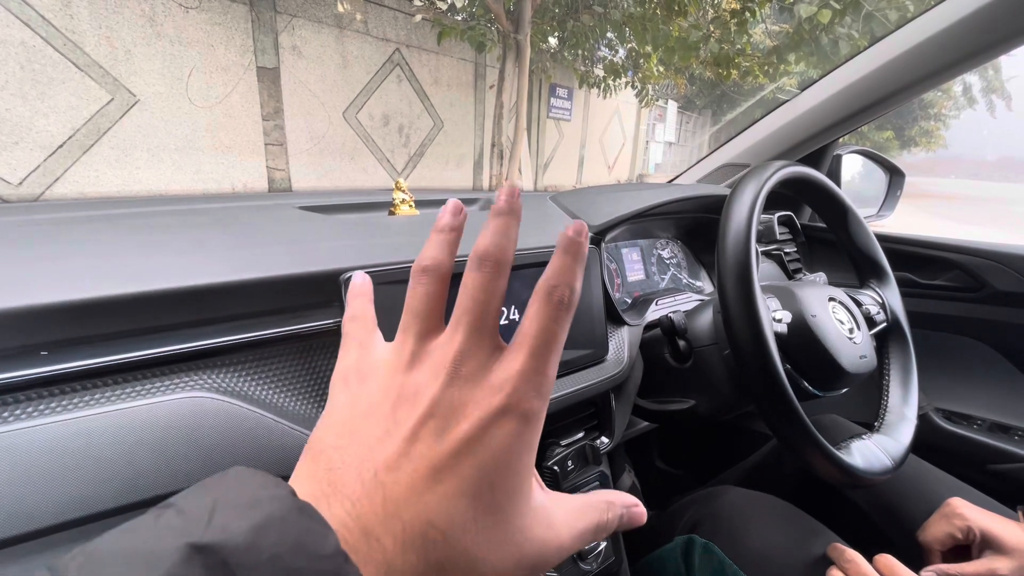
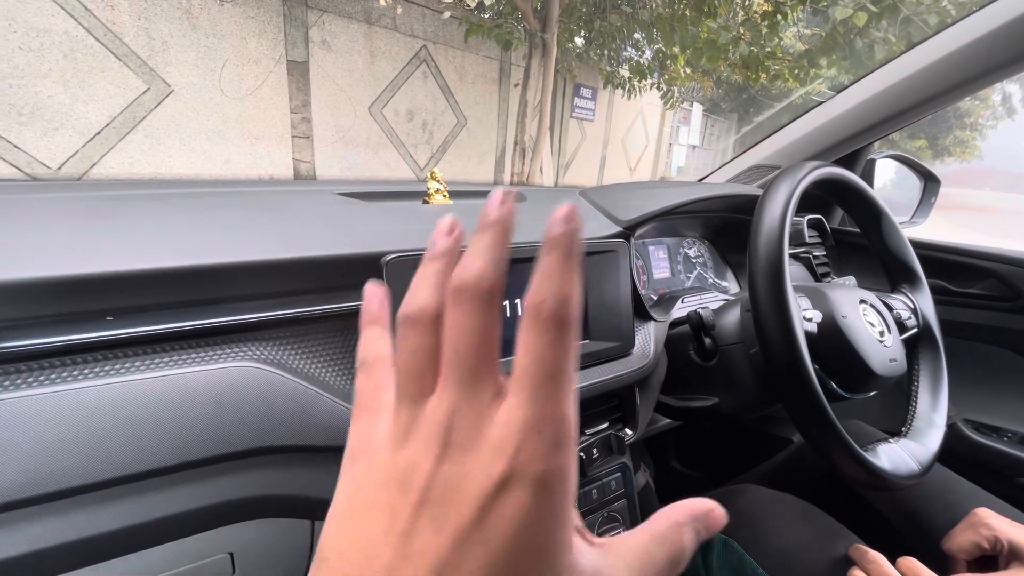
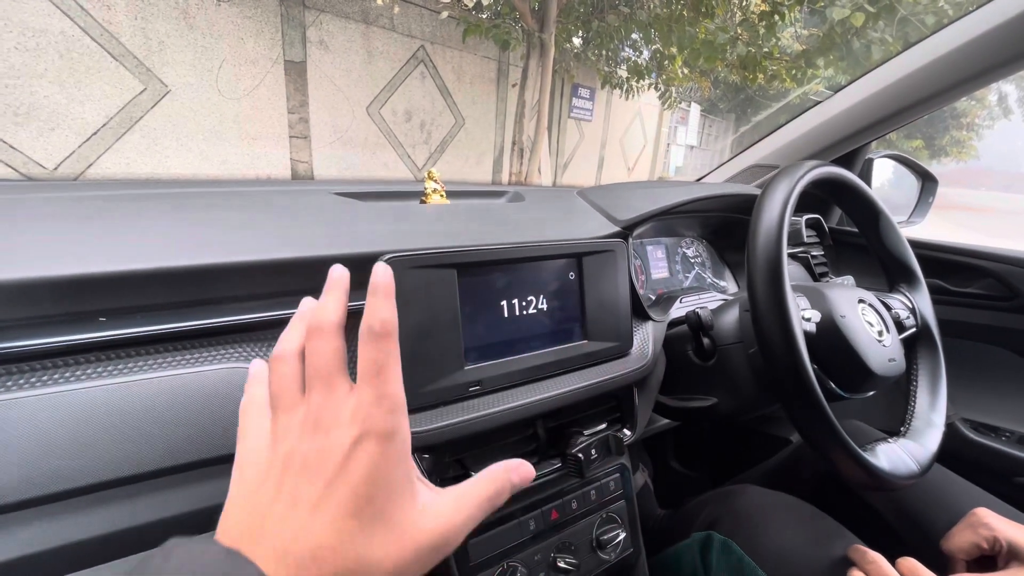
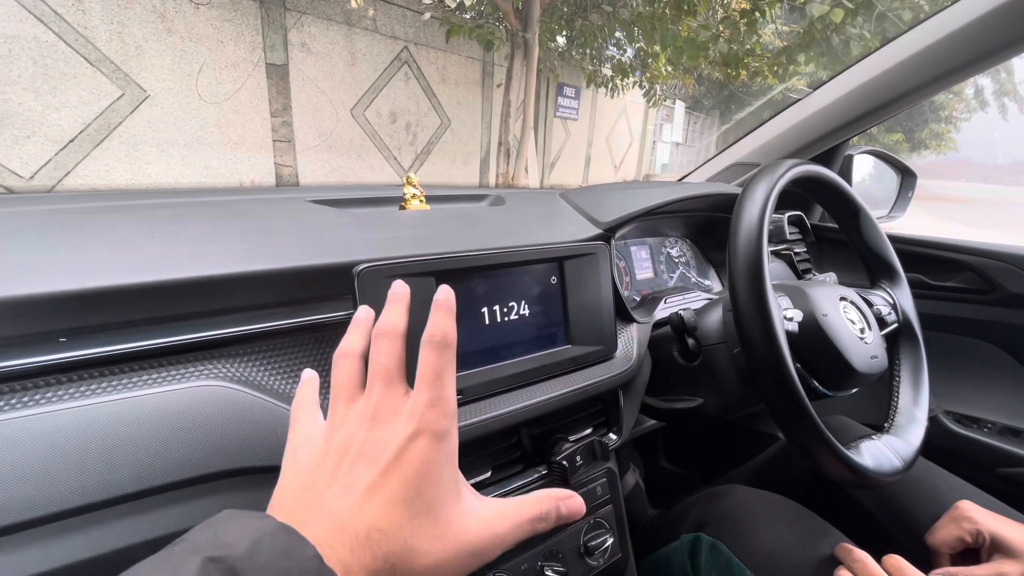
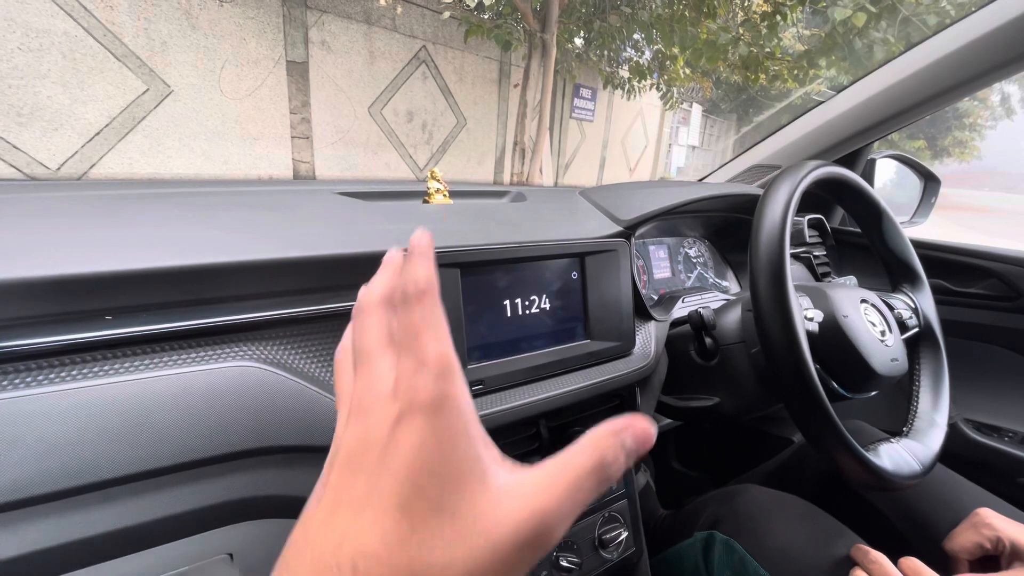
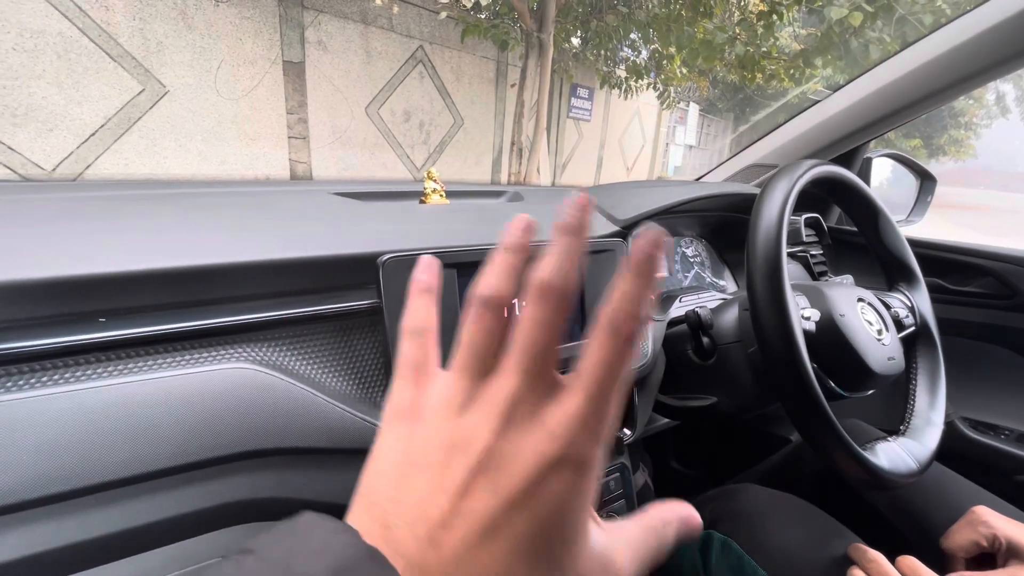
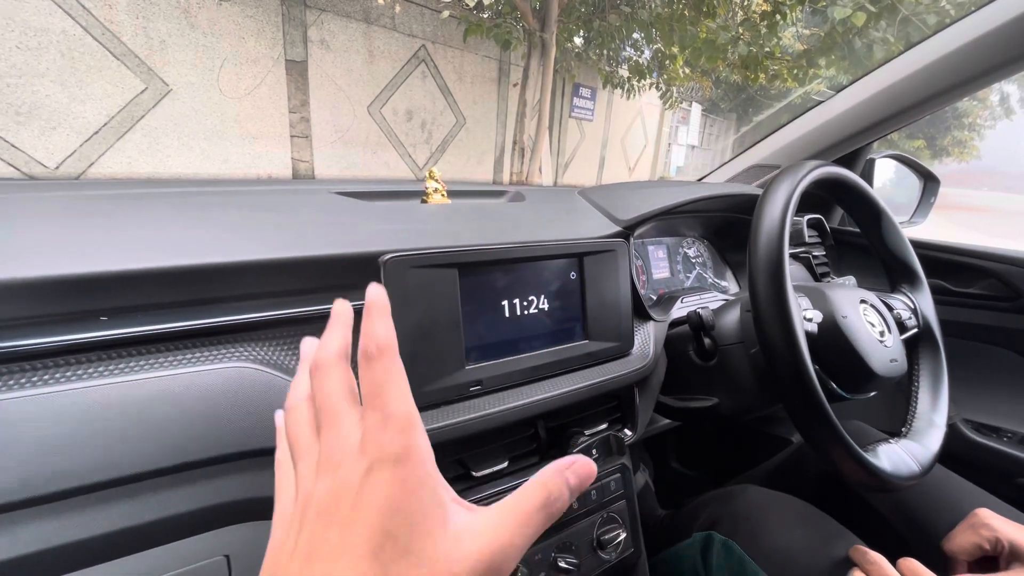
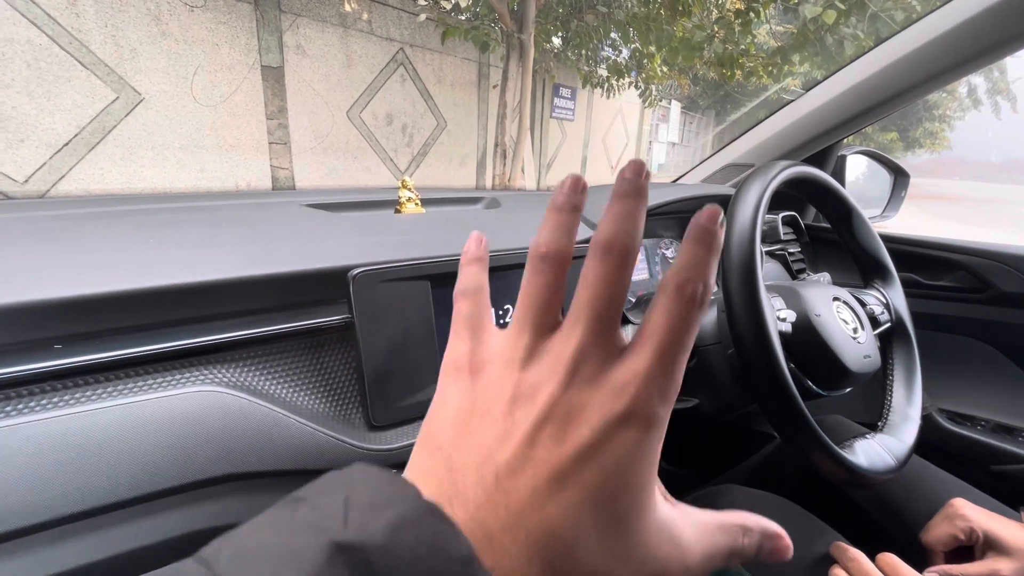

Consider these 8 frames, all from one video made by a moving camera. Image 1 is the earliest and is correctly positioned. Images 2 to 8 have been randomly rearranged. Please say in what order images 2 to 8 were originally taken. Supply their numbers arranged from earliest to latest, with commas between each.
8, 4, 6, 3, 2, 7, 5
